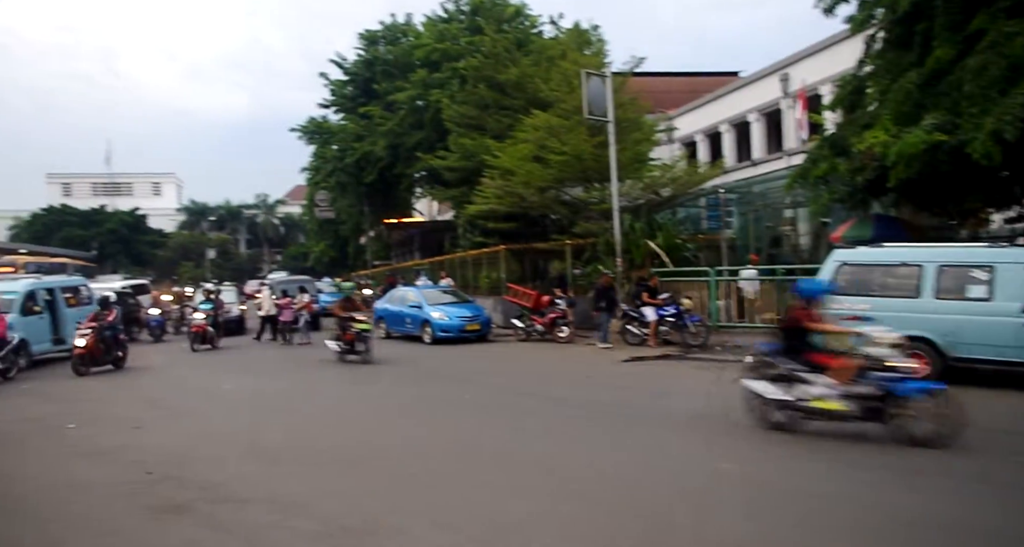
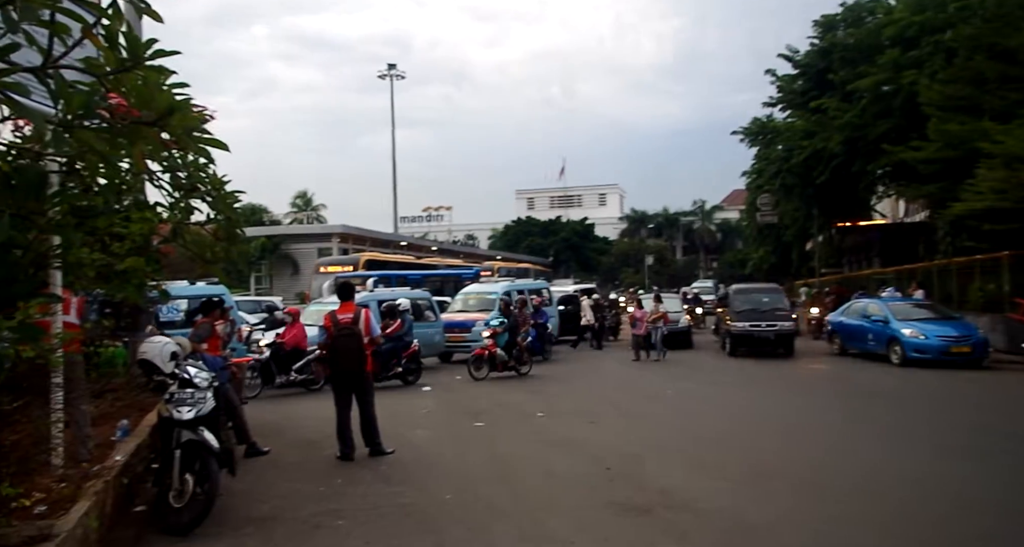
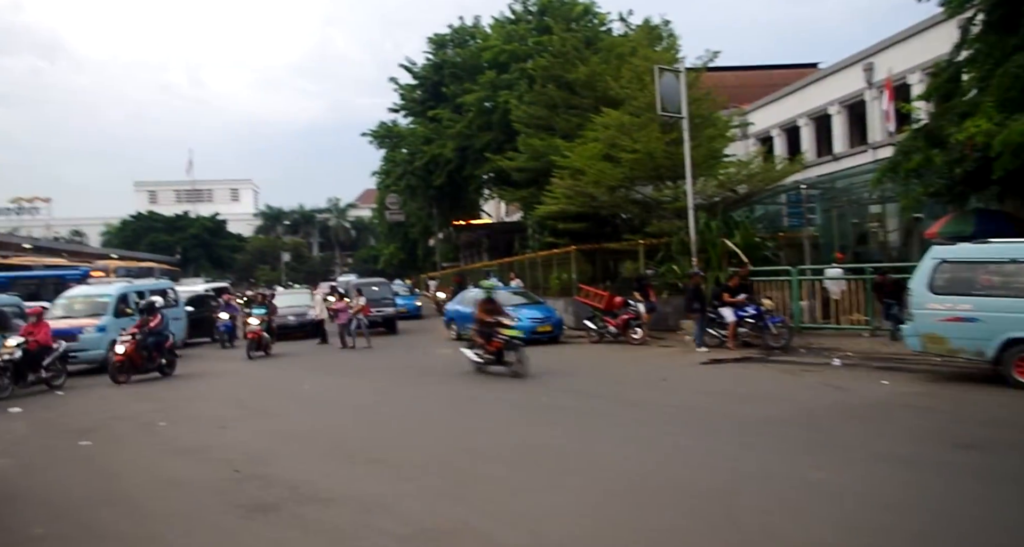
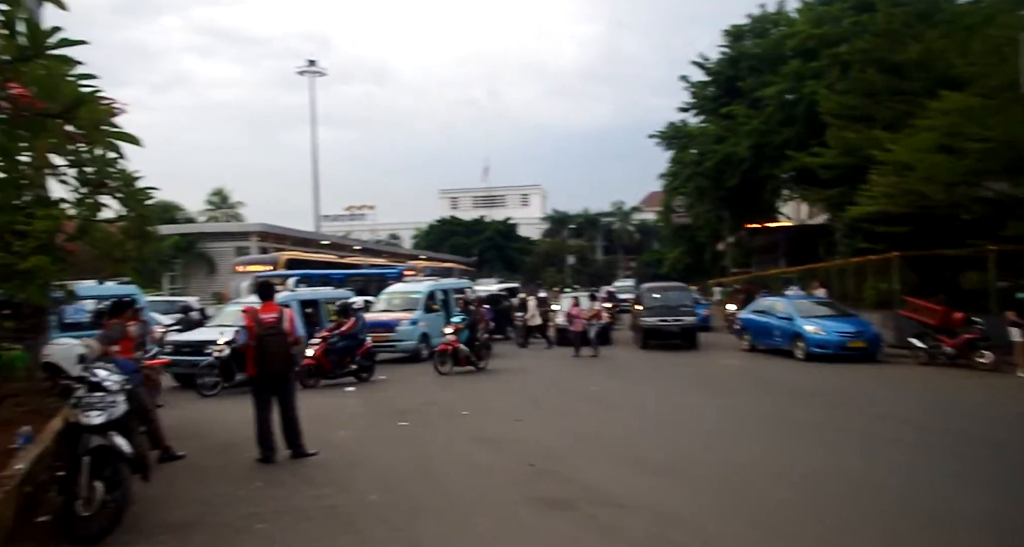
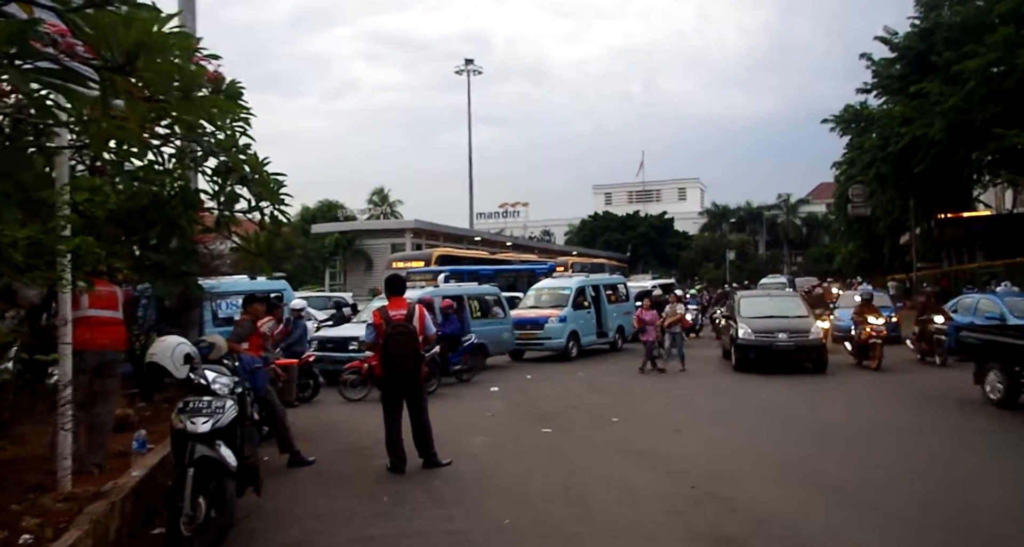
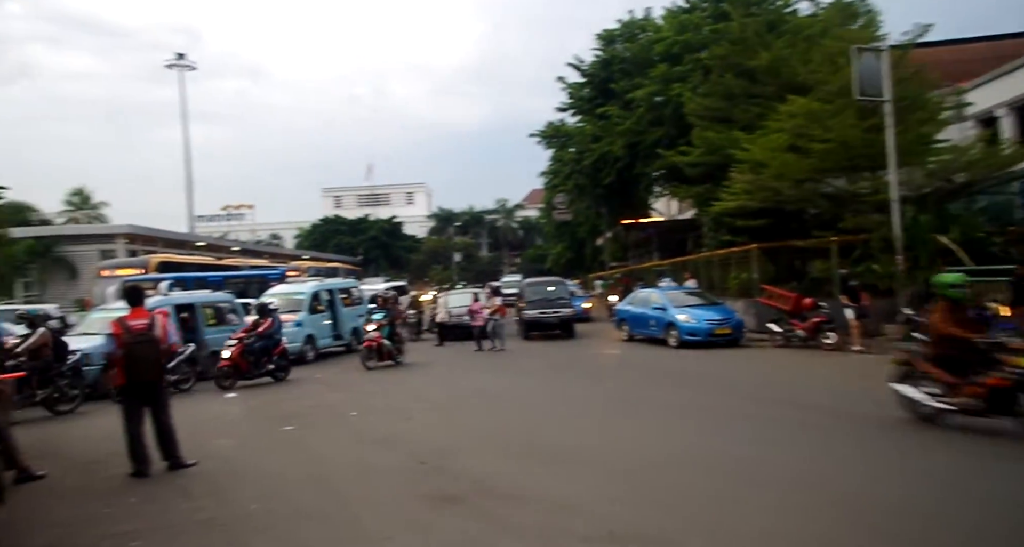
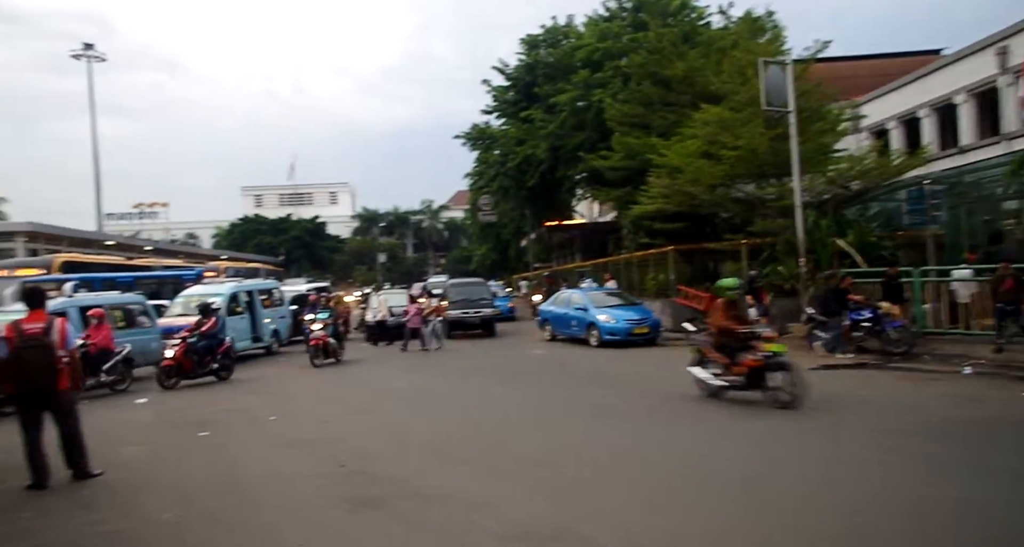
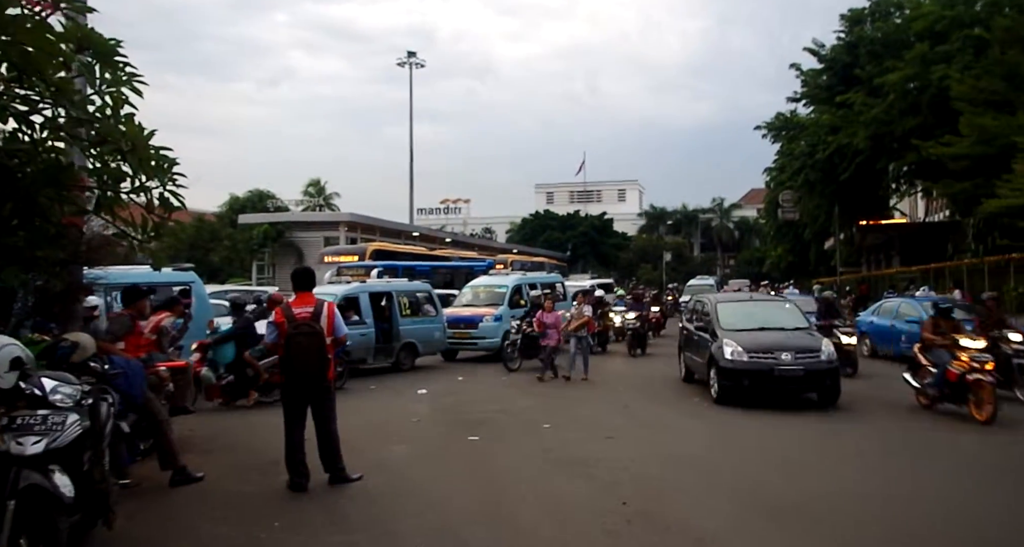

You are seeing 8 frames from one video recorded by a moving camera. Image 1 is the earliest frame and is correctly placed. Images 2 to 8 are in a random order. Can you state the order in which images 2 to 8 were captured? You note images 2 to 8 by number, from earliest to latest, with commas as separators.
3, 7, 6, 4, 2, 5, 8
